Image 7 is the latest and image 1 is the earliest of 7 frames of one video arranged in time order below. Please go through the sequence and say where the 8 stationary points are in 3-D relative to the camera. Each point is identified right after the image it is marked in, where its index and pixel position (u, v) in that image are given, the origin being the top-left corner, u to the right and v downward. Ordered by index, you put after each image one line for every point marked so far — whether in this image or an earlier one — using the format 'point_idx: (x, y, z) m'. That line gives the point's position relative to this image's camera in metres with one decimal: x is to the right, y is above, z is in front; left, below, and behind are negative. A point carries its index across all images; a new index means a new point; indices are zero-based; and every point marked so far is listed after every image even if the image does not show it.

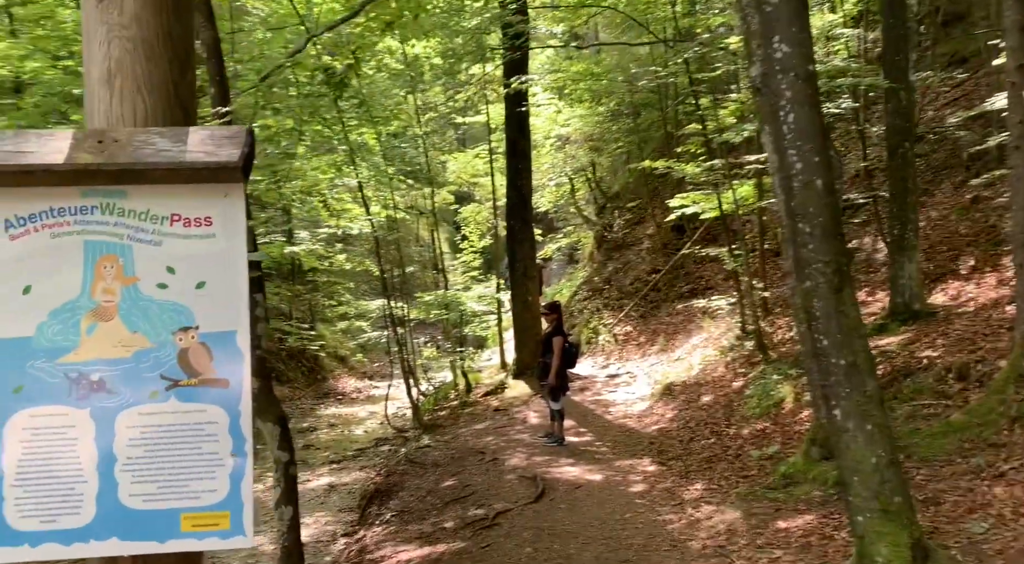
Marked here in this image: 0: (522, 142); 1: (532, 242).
0: (+0.1, +2.5, +15.5) m
1: (+0.3, +0.7, +15.7) m
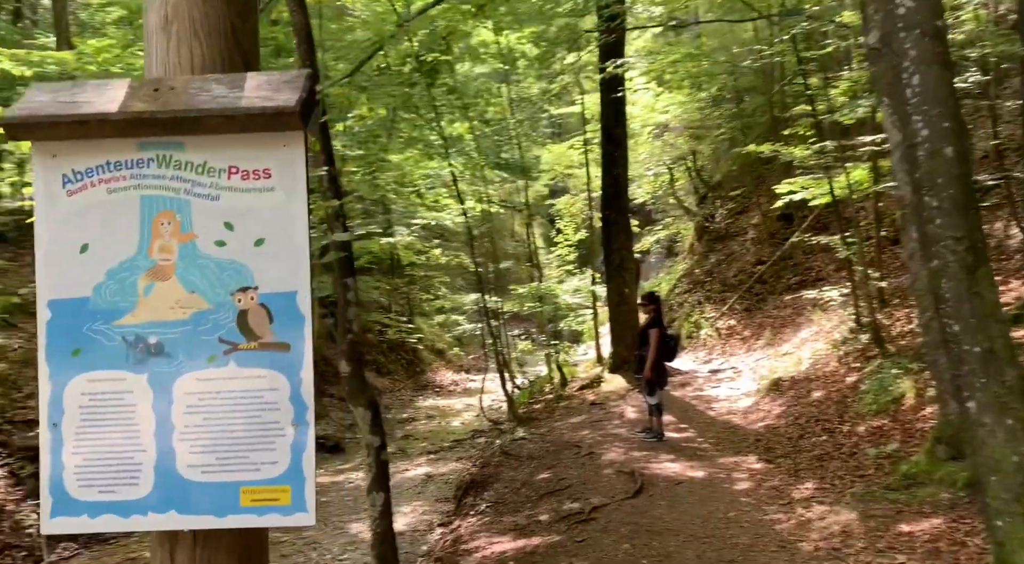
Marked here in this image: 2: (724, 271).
0: (+1.8, +2.6, +15.2) m
1: (+2.0, +0.9, +15.3) m
2: (+4.8, +0.3, +19.8) m
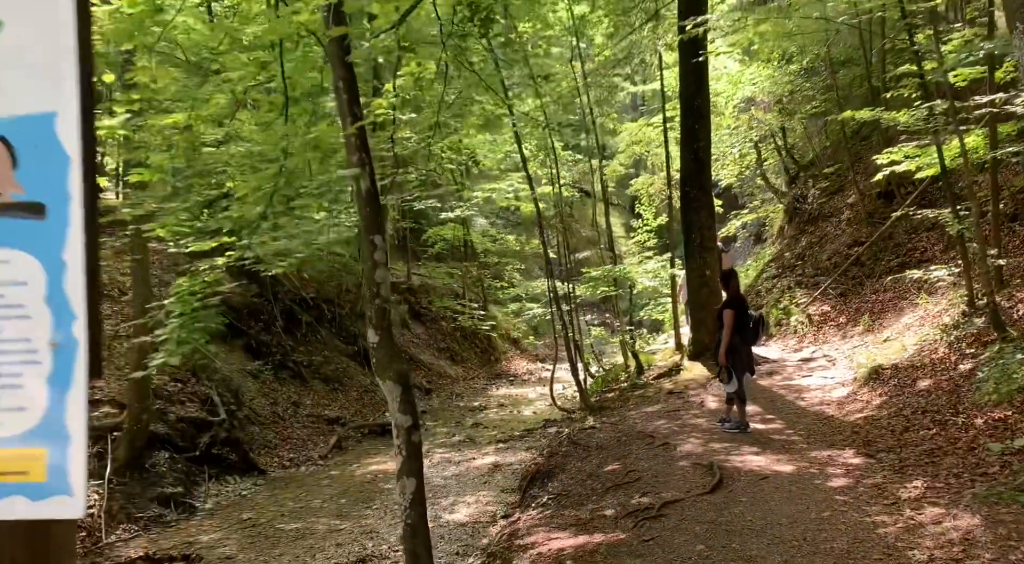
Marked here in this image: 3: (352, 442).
0: (+3.0, +2.9, +14.1) m
1: (+3.2, +1.2, +14.3) m
2: (+6.4, +0.6, +18.5) m
3: (-2.8, -2.8, +15.5) m
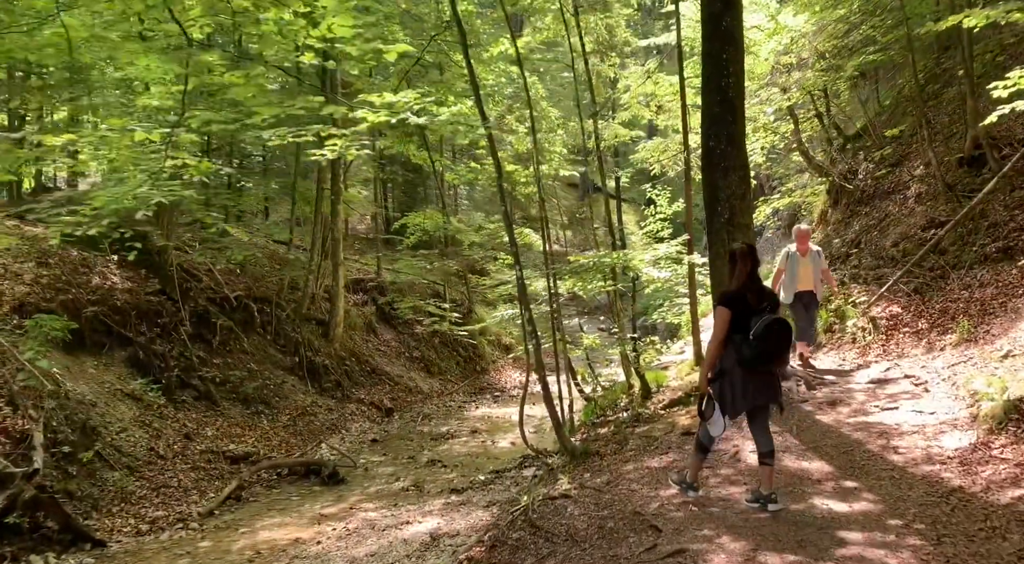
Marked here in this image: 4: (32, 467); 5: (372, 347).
0: (+2.5, +3.0, +10.0) m
1: (+2.7, +1.3, +10.2) m
2: (+5.9, +0.7, +14.3) m
3: (-3.3, -2.7, +11.5) m
4: (-4.9, -1.9, +9.0) m
5: (-3.0, -1.4, +18.9) m
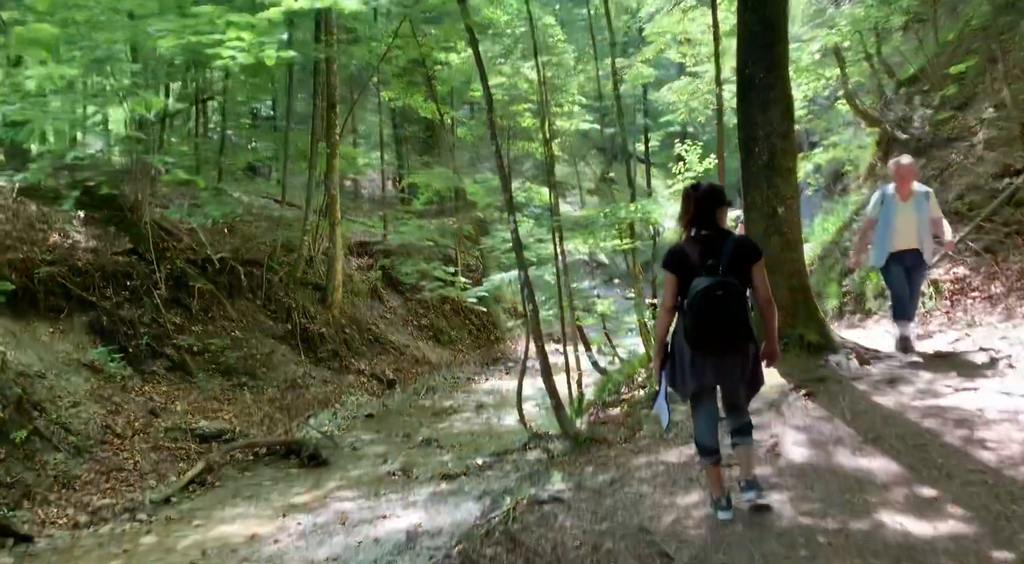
0: (+2.5, +3.5, +8.3) m
1: (+2.7, +1.7, +8.5) m
2: (+6.1, +1.3, +12.6) m
3: (-3.3, -2.2, +10.2) m
4: (-4.9, -1.5, +7.7) m
5: (-2.7, -0.7, +17.5) m
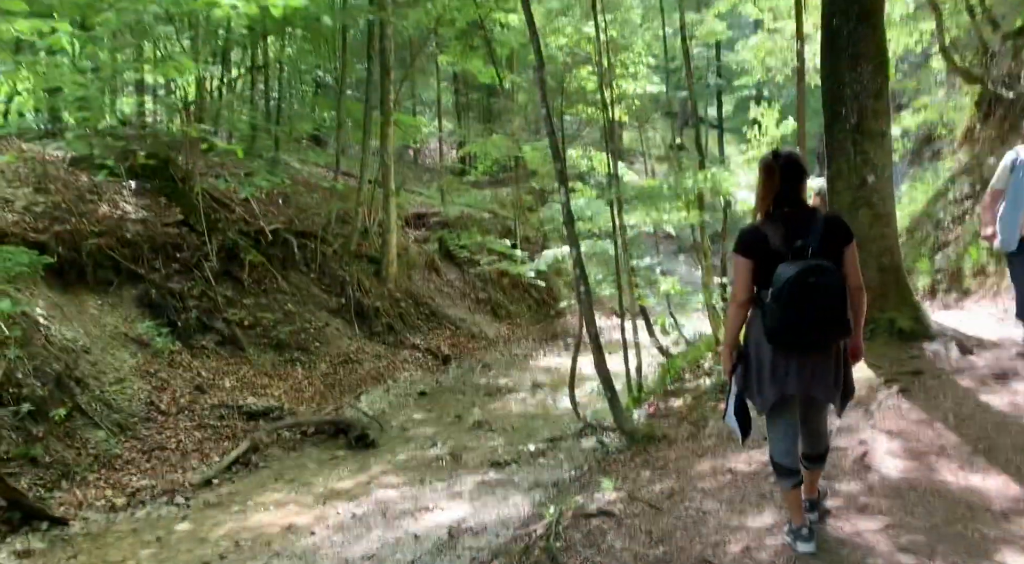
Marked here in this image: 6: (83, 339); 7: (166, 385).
0: (+2.9, +3.7, +7.3) m
1: (+3.2, +1.9, +7.6) m
2: (+6.8, +1.6, +11.3) m
3: (-2.7, -1.9, +9.9) m
4: (-4.5, -1.2, +7.5) m
5: (-1.5, -0.1, +17.0) m
6: (-4.8, -0.6, +9.8) m
7: (-4.0, -1.2, +10.3) m
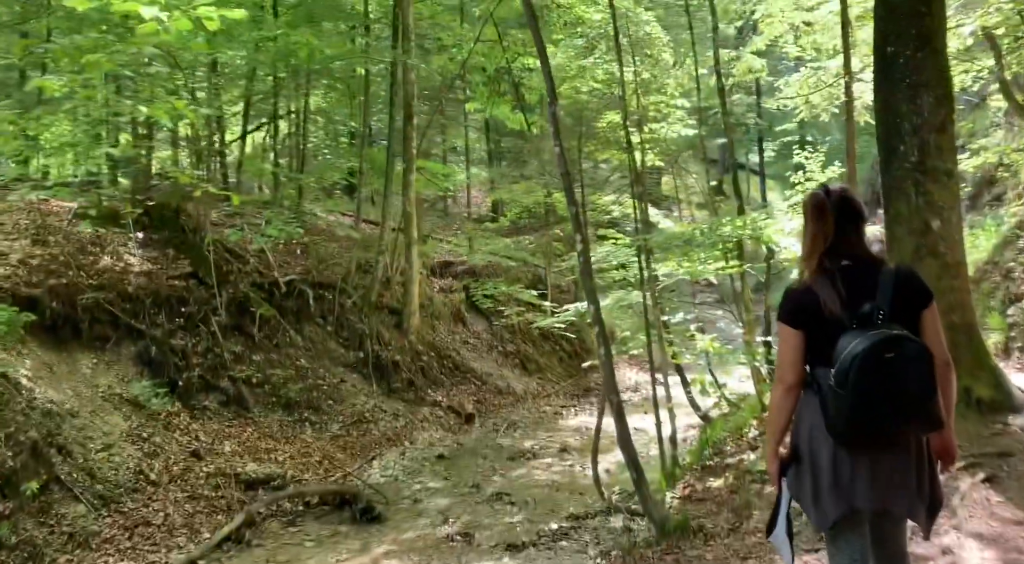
0: (+3.0, +3.2, +6.5) m
1: (+3.3, +1.5, +6.6) m
2: (+7.1, +0.9, +10.2) m
3: (-2.5, -2.5, +9.0) m
4: (-4.4, -1.7, +6.7) m
5: (-1.0, -1.1, +16.2) m
6: (-4.6, -1.2, +9.1) m
7: (-3.8, -1.8, +9.5) m
